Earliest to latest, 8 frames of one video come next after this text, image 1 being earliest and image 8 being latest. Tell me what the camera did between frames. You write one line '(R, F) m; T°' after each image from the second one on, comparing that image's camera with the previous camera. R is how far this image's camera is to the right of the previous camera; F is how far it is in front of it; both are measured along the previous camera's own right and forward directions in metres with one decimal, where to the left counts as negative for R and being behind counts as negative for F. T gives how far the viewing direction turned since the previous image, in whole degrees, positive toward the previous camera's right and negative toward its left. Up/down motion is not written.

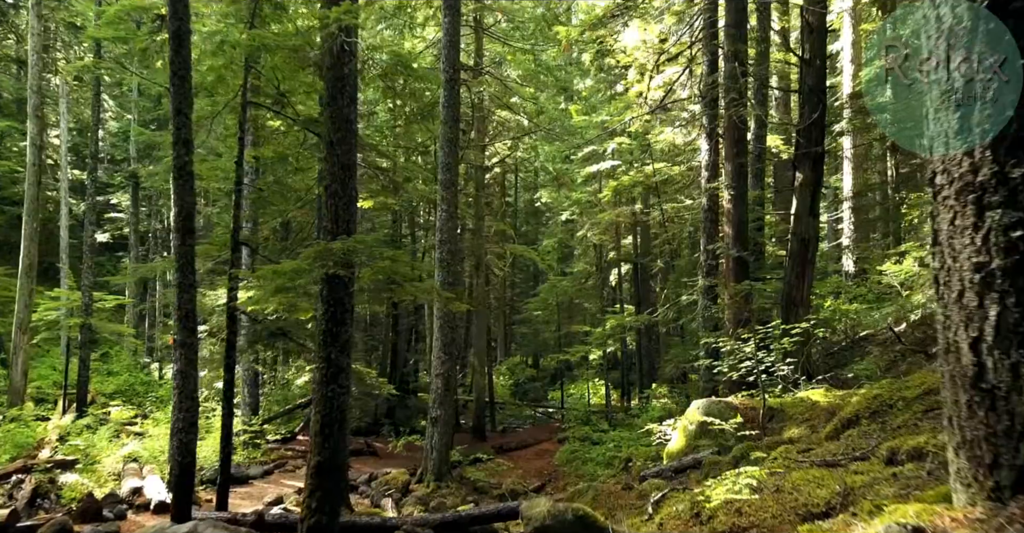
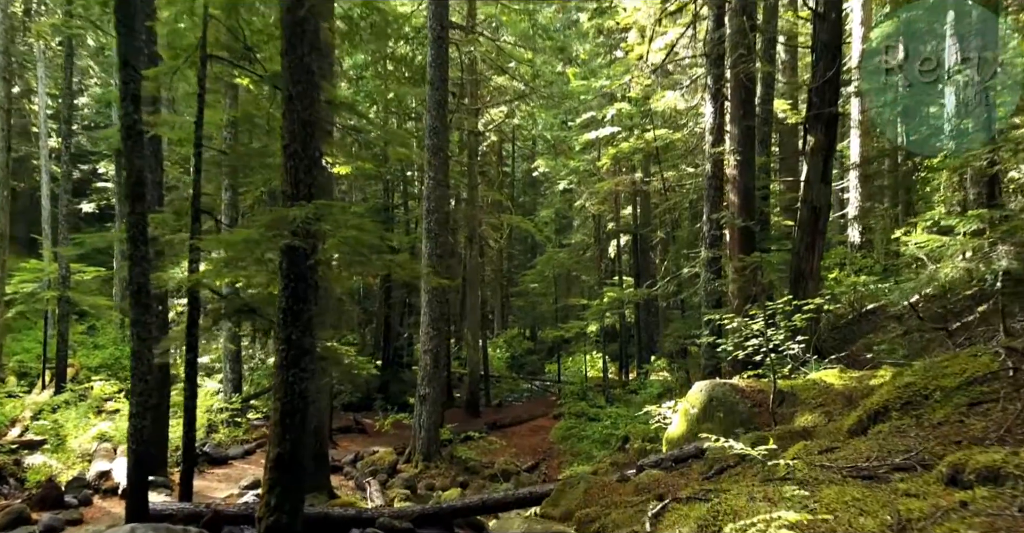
(+0.1, +0.9) m; 0°
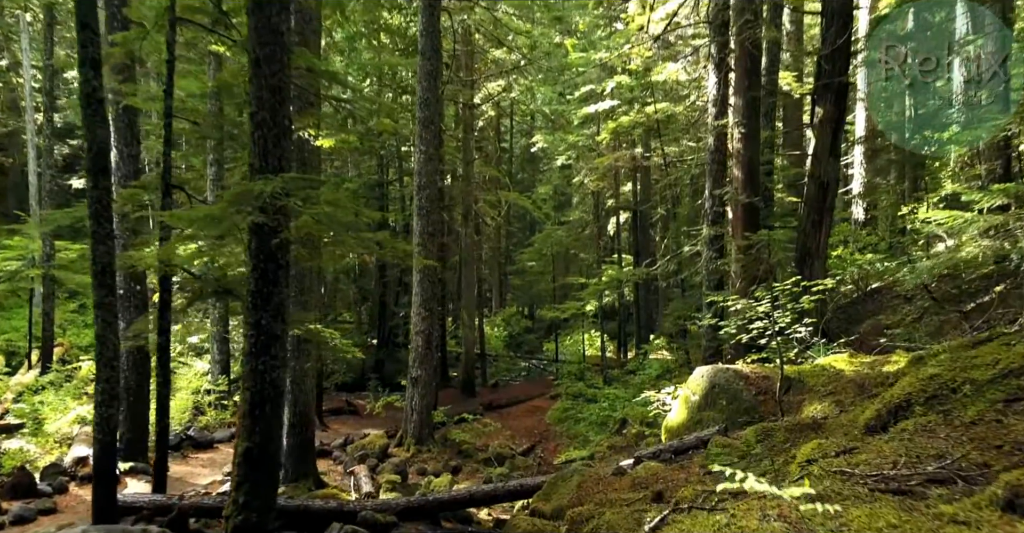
(+0.1, +0.6) m; 0°
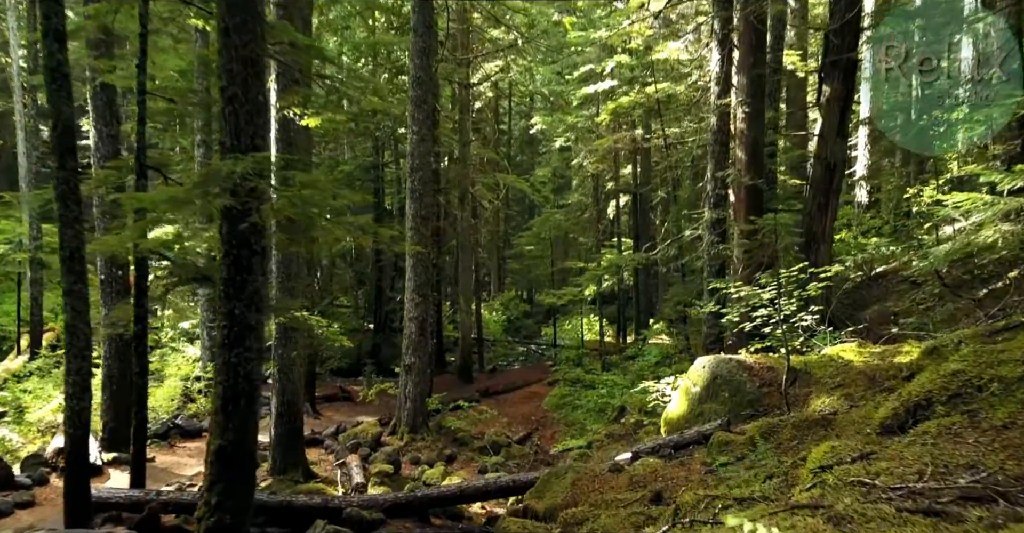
(+0.1, +0.4) m; 0°
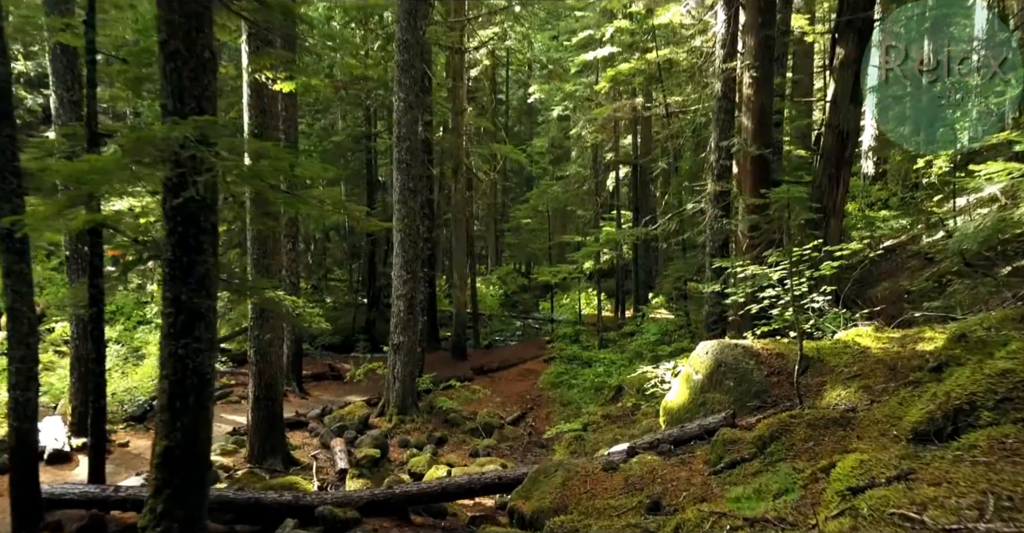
(+0.1, +0.7) m; 0°
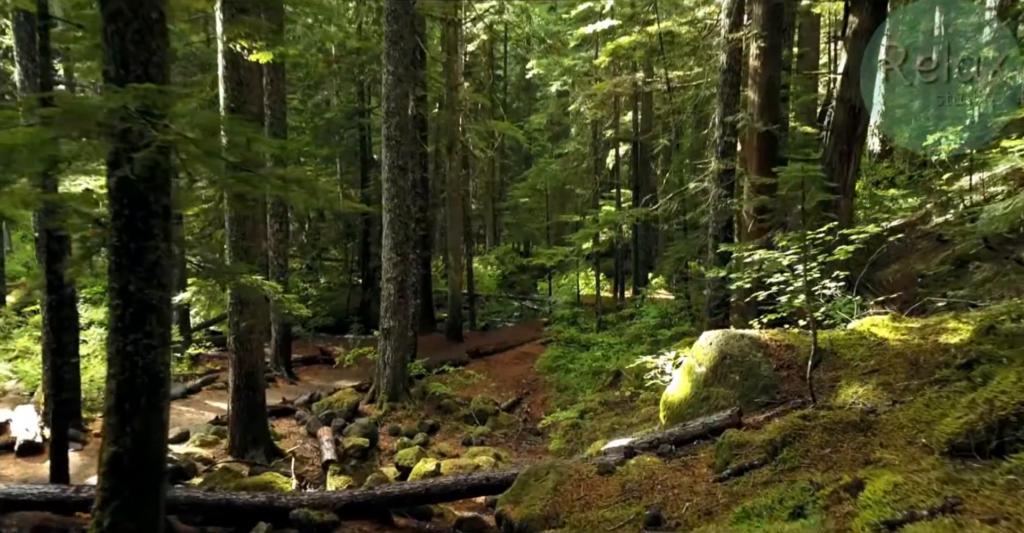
(+0.1, +0.6) m; 0°
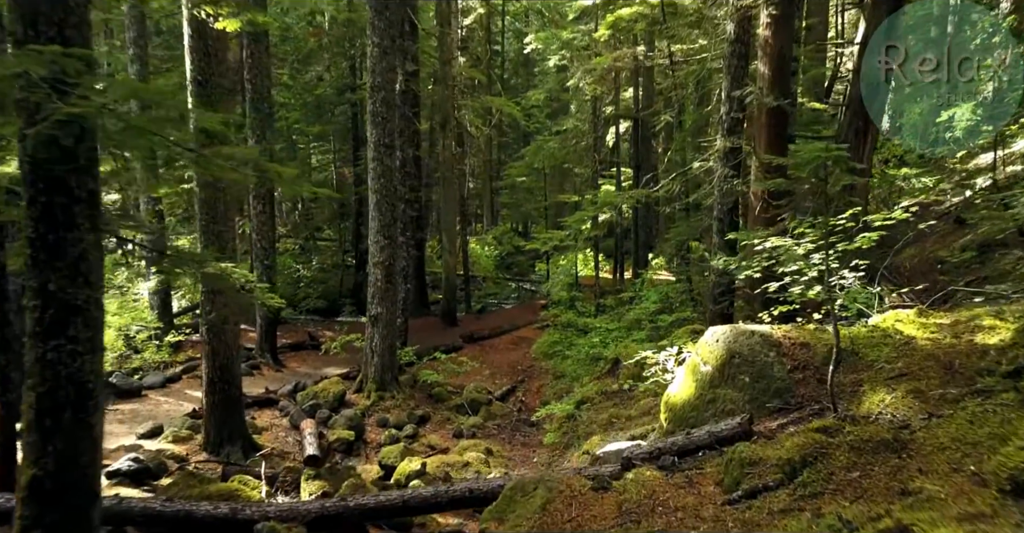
(+0.1, +0.7) m; 0°
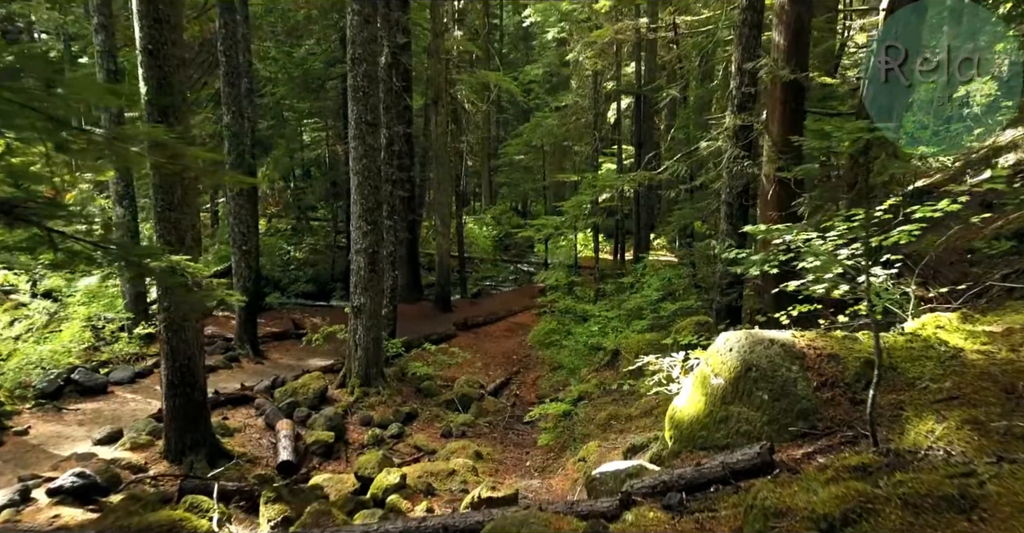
(+0.1, +0.9) m; 0°
